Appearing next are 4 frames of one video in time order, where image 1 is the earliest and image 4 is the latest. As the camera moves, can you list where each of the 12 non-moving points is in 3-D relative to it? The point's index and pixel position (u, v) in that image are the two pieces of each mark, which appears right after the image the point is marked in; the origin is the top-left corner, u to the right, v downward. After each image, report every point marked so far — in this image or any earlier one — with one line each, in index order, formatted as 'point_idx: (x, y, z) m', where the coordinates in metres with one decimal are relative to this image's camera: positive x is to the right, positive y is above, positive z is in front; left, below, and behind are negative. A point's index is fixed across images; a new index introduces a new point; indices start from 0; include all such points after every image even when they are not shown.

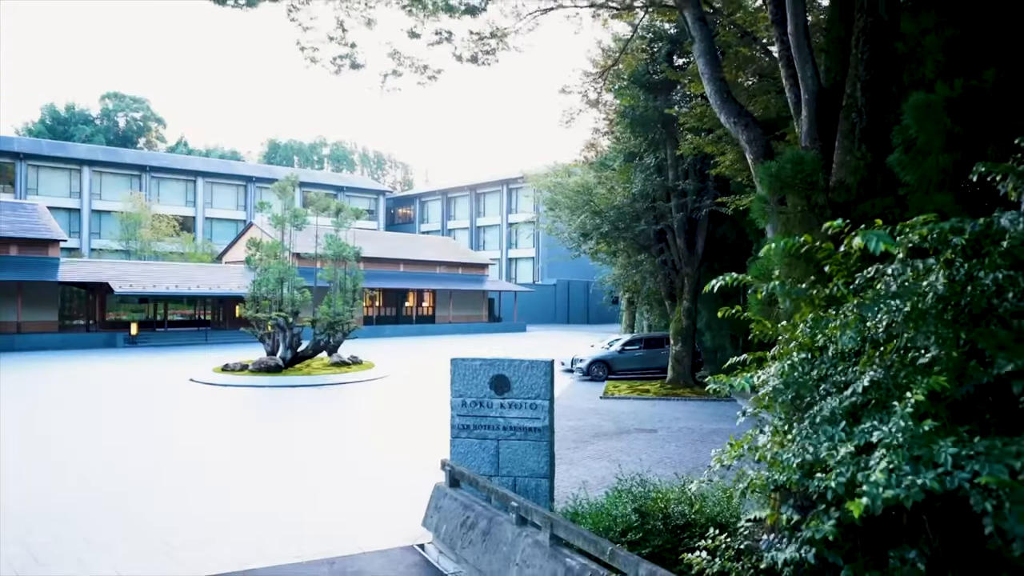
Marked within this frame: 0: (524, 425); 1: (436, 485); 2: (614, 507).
0: (+0.1, -1.4, +7.2) m
1: (-0.7, -1.8, +6.8) m
2: (+0.8, -1.6, +5.5) m
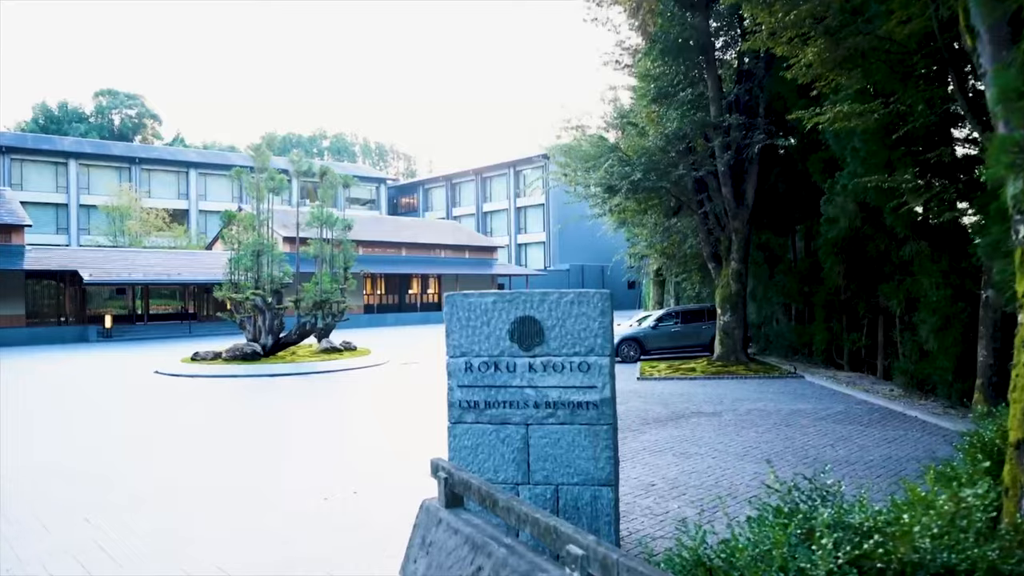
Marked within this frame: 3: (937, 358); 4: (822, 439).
0: (+0.3, -0.7, +4.4) m
1: (-0.5, -1.2, +4.0) m
2: (+1.0, -0.9, +2.6) m
3: (+6.2, -1.0, +10.7) m
4: (+3.6, -1.7, +8.4) m
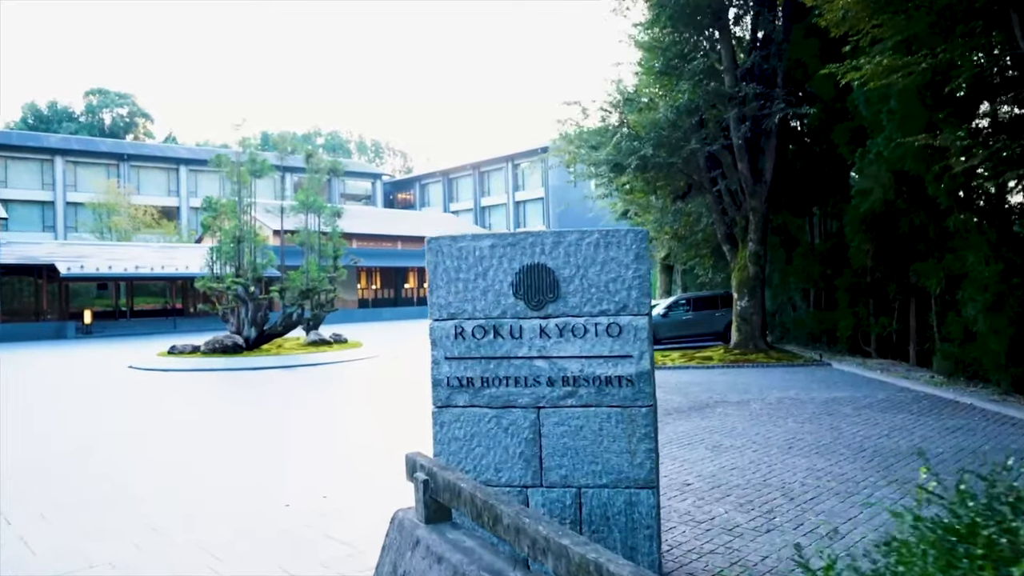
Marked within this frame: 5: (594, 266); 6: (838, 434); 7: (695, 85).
0: (+0.4, -0.4, +3.3) m
1: (-0.5, -0.9, +2.9) m
2: (+1.0, -0.7, +1.5) m
3: (+6.3, -0.7, +9.6) m
4: (+3.6, -1.4, +7.3) m
5: (+0.4, +0.1, +3.3) m
6: (+3.2, -1.4, +7.1) m
7: (+3.5, +3.9, +14.0) m
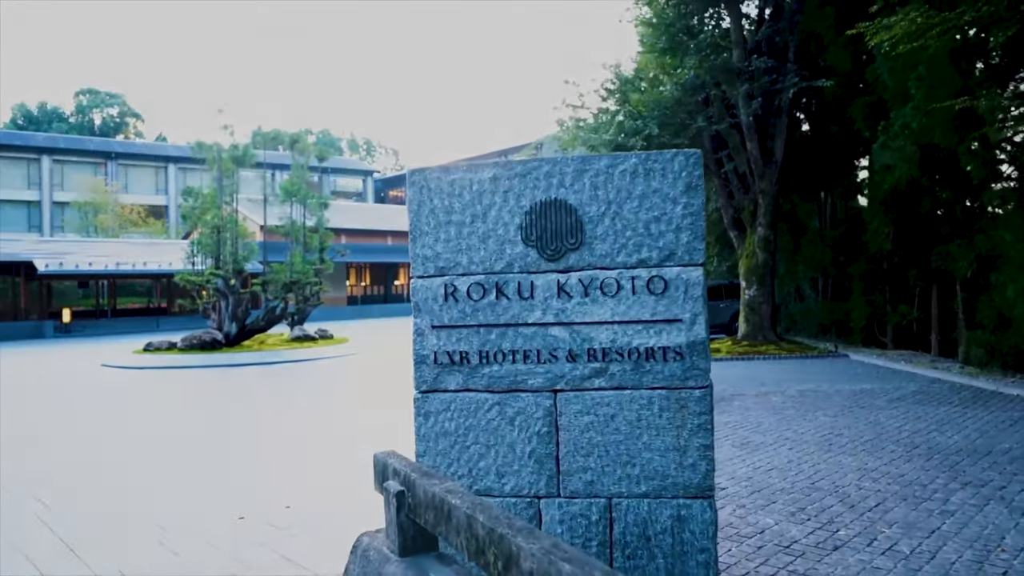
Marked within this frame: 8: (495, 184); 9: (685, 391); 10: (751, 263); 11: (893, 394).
0: (+0.4, -0.2, +2.5) m
1: (-0.4, -0.7, +2.1) m
2: (+1.1, -0.5, +0.7) m
3: (+6.2, -0.5, +8.8) m
4: (+3.6, -1.2, +6.5) m
5: (+0.4, +0.3, +2.5) m
6: (+3.2, -1.2, +6.3) m
7: (+3.4, +4.1, +13.2) m
8: (-0.1, +0.4, +2.6) m
9: (+0.6, -0.3, +2.4) m
10: (+4.6, +0.5, +14.1) m
11: (+4.3, -1.2, +8.1) m
